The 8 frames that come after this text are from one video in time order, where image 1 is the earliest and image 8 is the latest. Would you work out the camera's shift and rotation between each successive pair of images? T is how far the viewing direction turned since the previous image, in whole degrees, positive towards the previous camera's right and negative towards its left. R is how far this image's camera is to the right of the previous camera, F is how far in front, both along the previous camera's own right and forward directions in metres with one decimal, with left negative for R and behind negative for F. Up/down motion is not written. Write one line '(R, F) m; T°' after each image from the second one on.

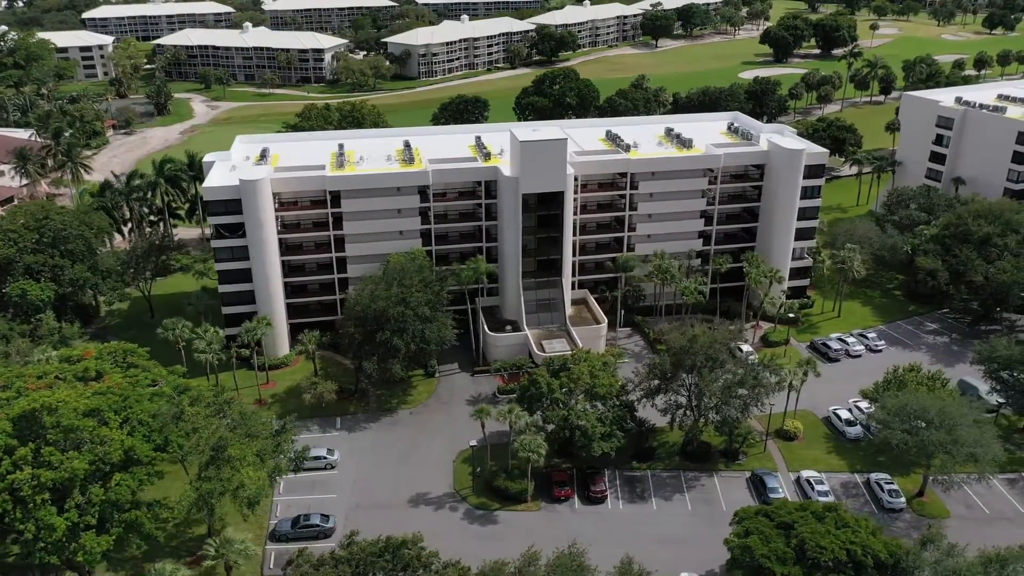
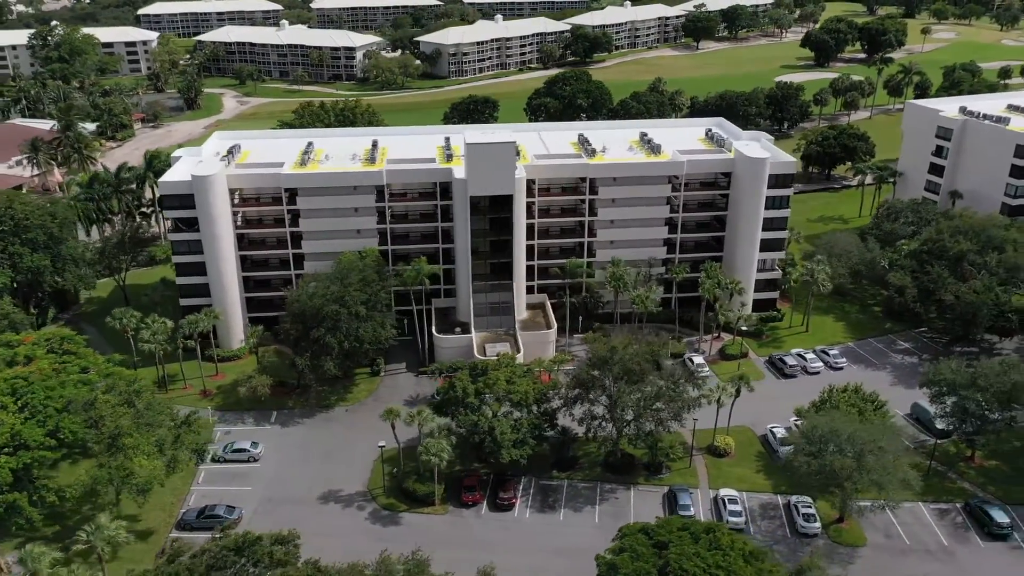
(+10.5, +0.6) m; -4°
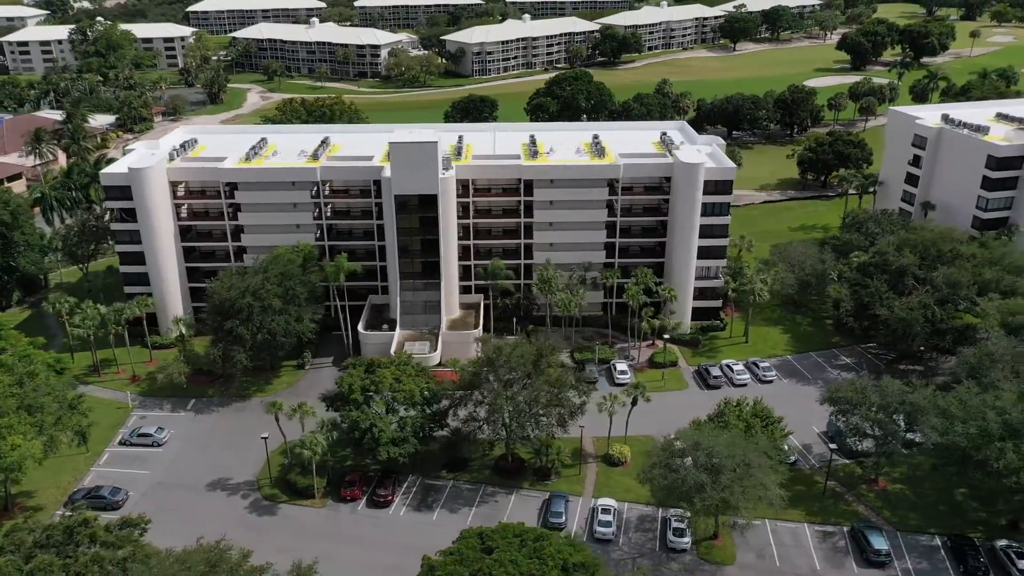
(+13.0, +0.5) m; -5°
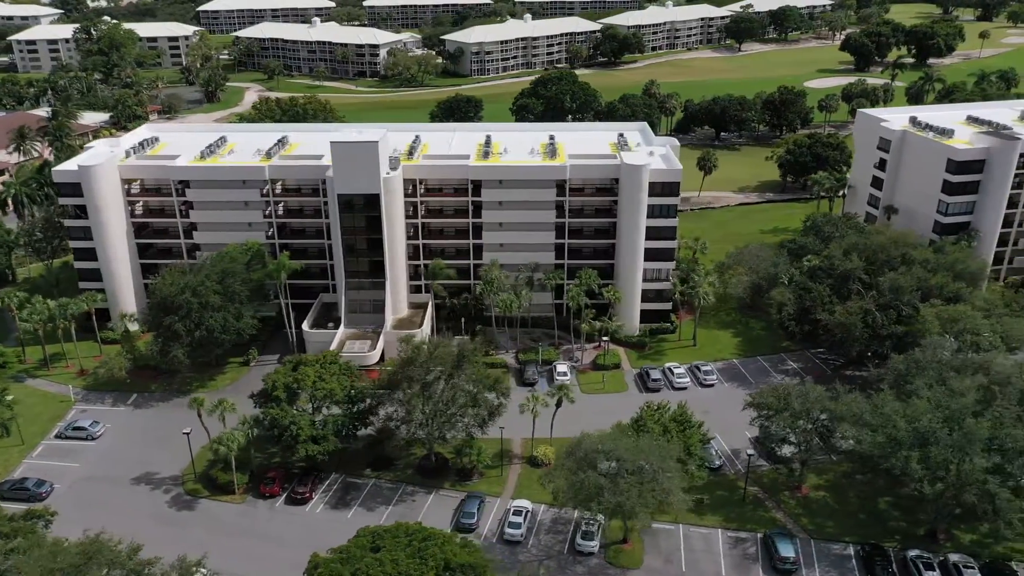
(+7.6, +0.1) m; -2°
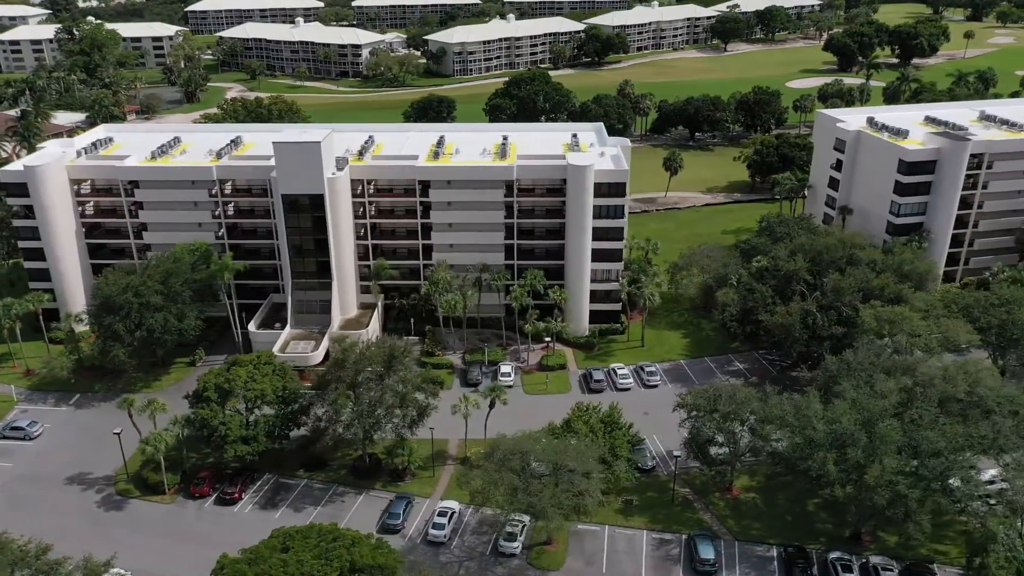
(+5.3, +0.1) m; 0°
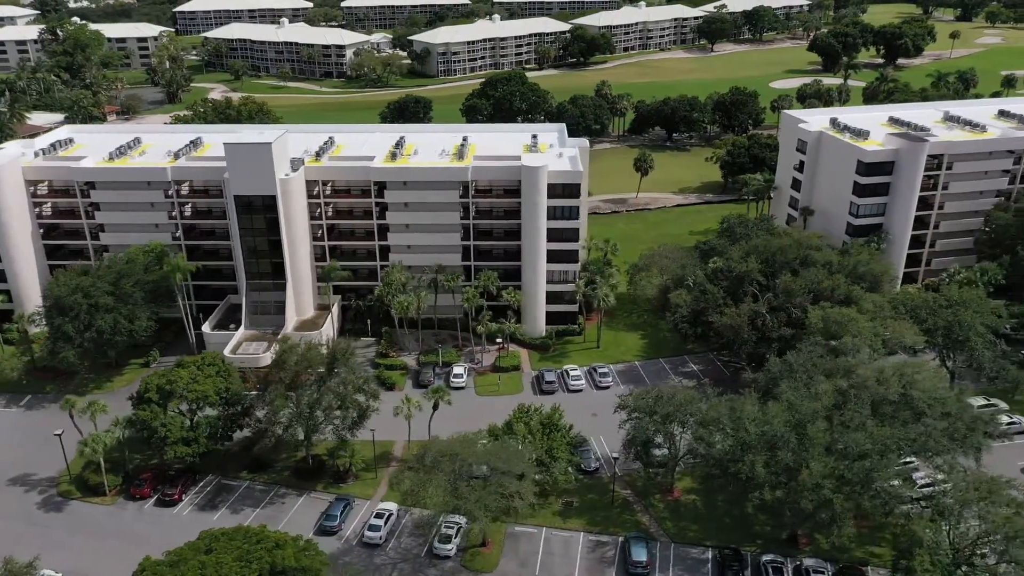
(+4.4, +0.1) m; 0°
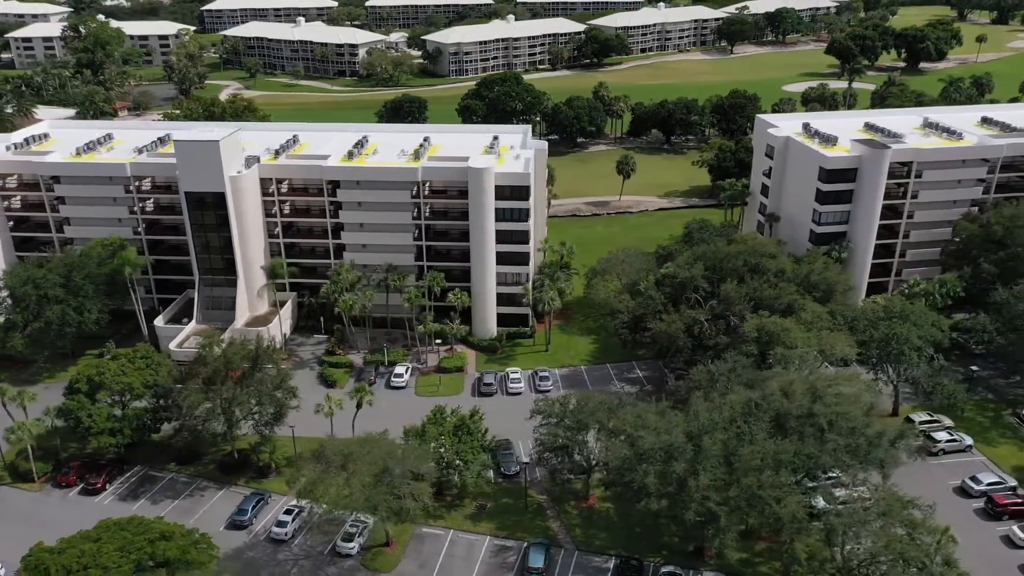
(+8.7, +0.3) m; -3°
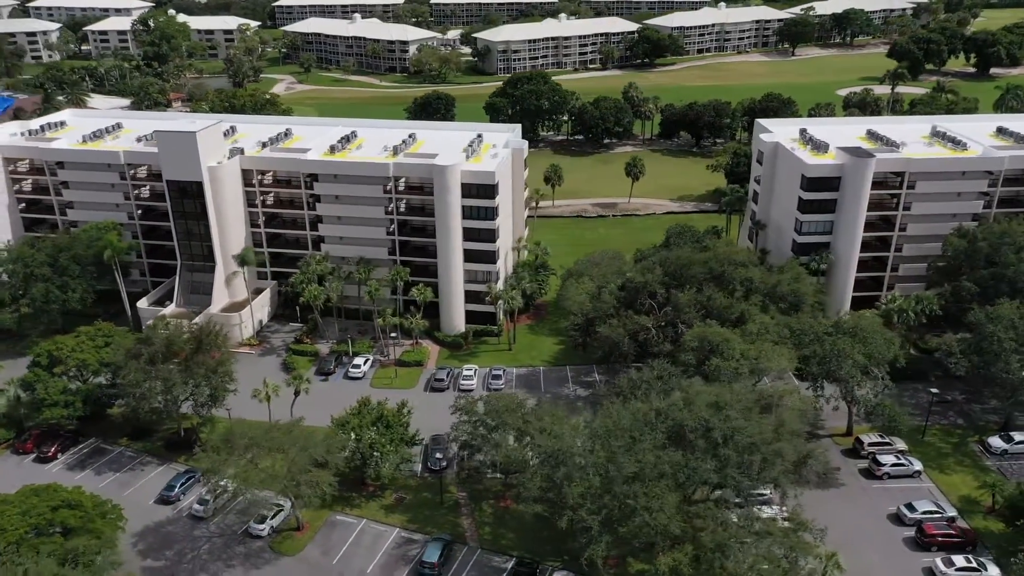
(+11.1, +0.4) m; -6°
